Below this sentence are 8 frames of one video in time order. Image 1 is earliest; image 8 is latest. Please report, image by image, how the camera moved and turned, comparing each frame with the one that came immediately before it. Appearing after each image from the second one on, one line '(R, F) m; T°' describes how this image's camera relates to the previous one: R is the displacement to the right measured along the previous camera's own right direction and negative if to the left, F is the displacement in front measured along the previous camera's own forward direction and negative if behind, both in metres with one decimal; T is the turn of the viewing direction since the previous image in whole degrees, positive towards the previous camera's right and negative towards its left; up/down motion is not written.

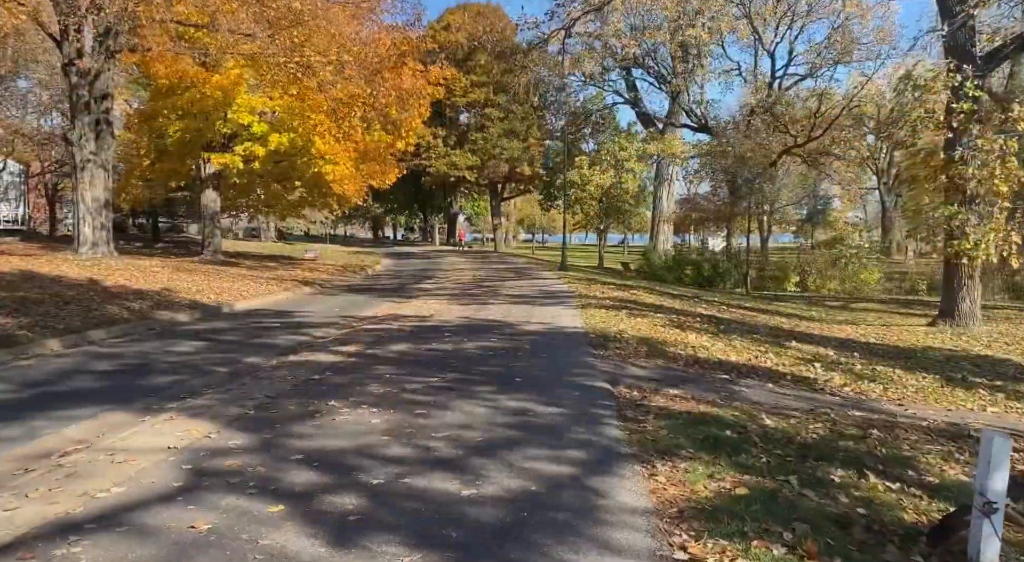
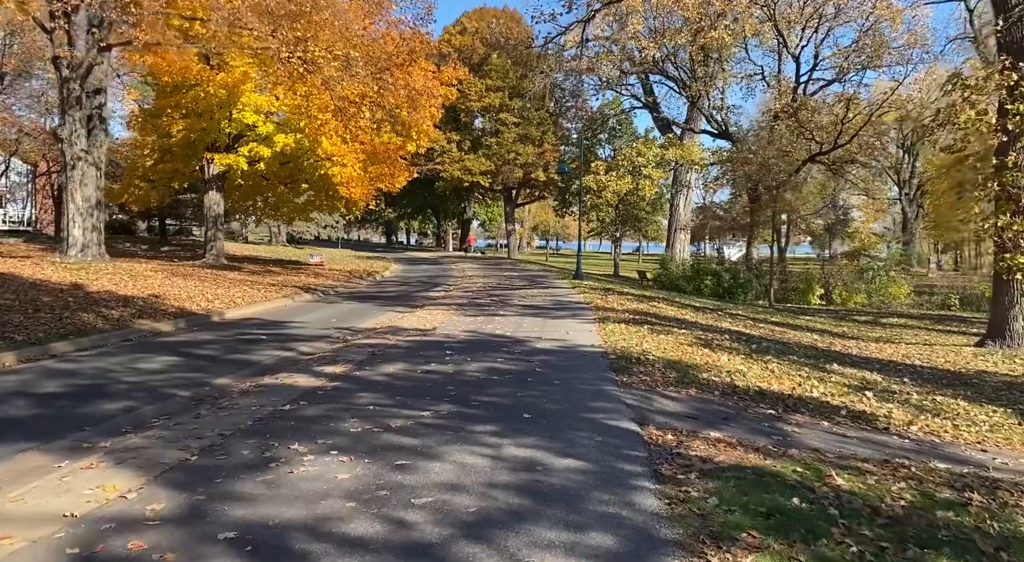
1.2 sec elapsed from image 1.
(0.0, +1.1) m; -1°
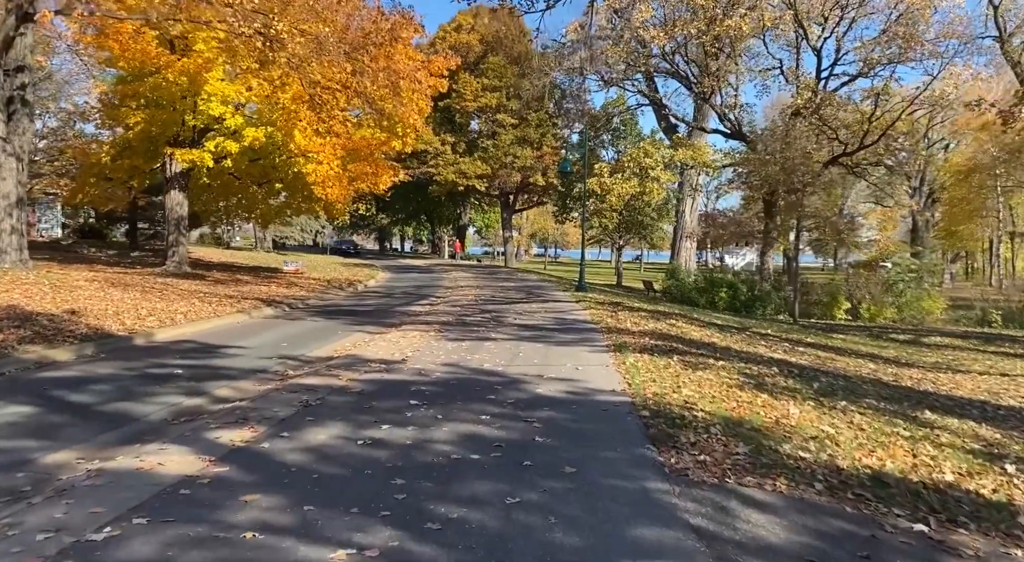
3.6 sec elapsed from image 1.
(0.0, +2.5) m; 0°
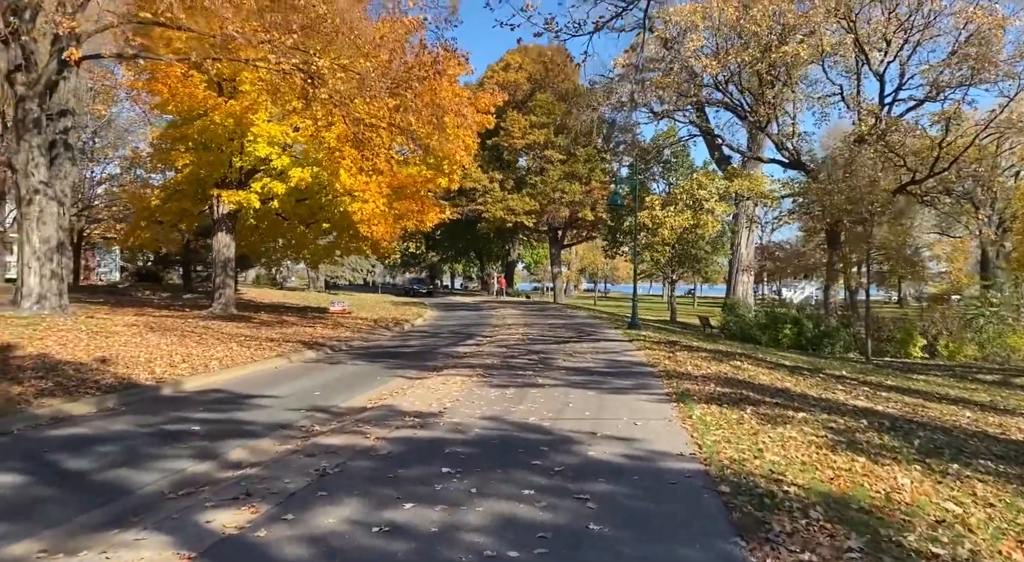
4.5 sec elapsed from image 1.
(0.0, +0.9) m; -4°
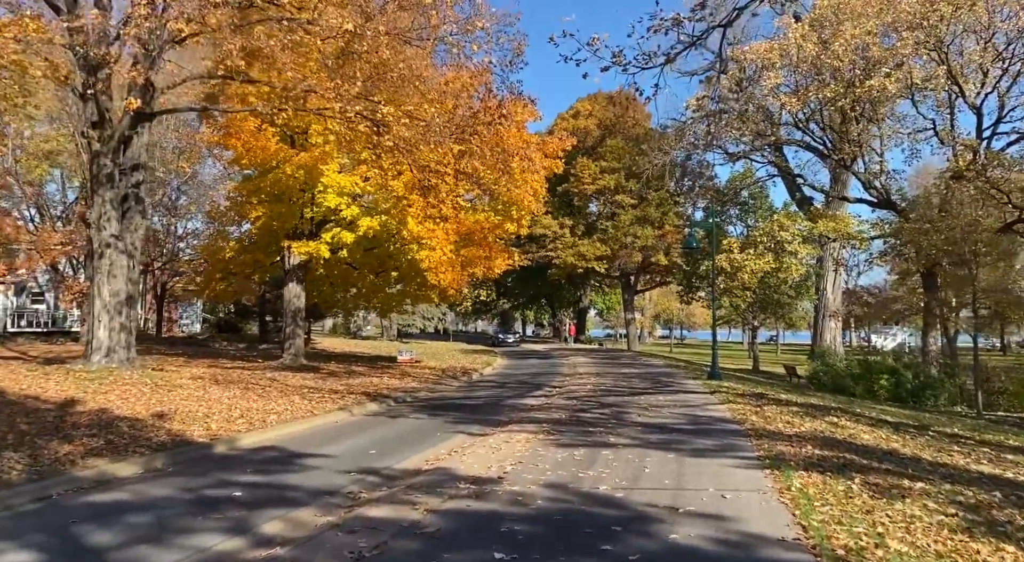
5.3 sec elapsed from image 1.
(+0.1, +0.7) m; -6°
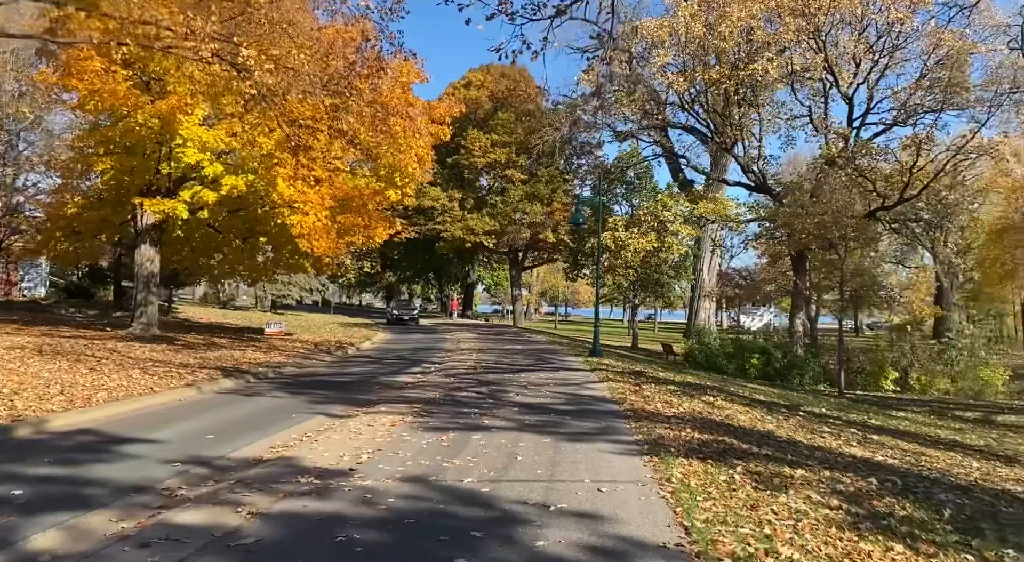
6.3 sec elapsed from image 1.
(+0.2, +0.9) m; +8°
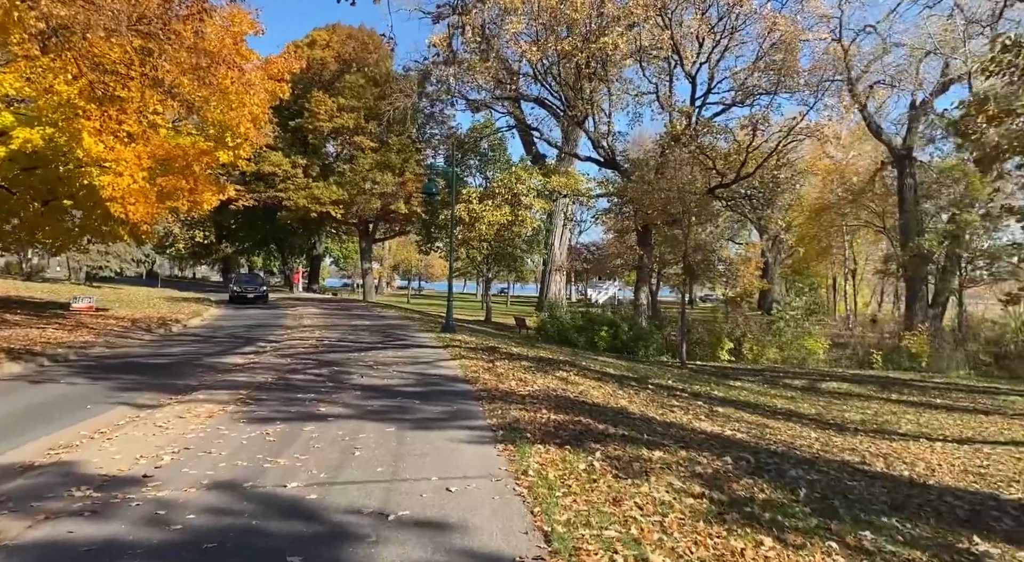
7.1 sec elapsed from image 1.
(+0.1, +0.8) m; +11°
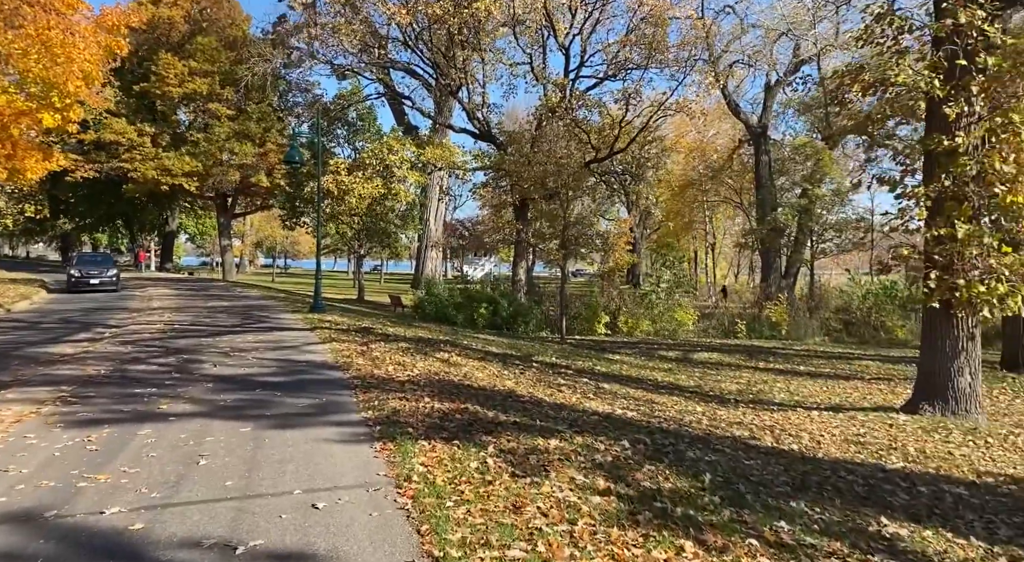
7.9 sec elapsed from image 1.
(0.0, +0.8) m; +9°
